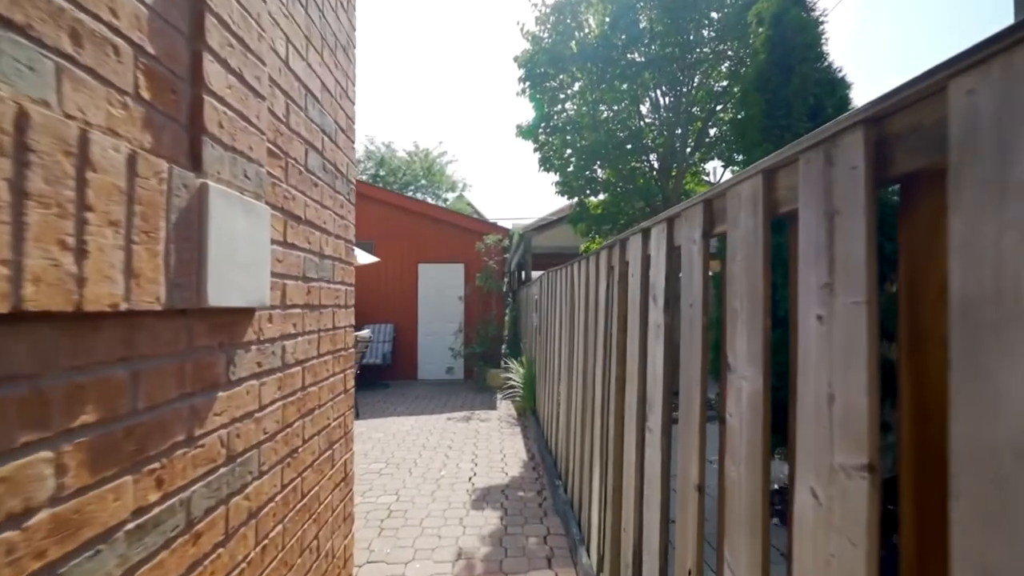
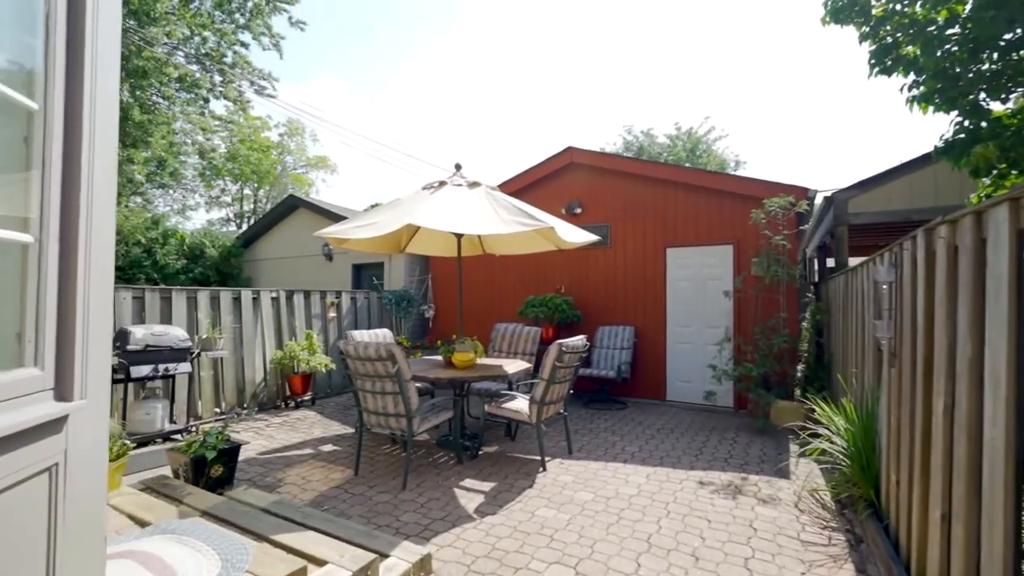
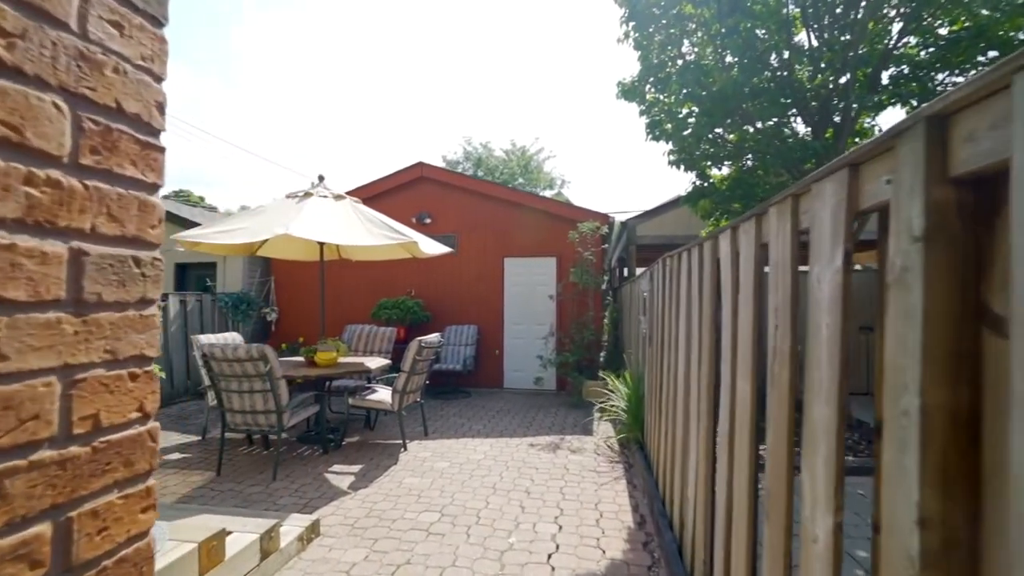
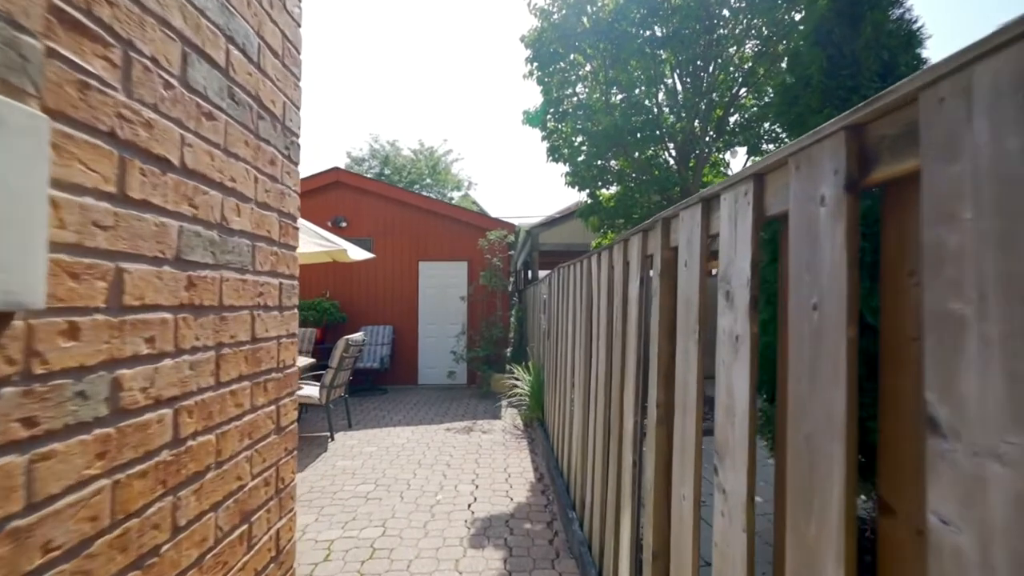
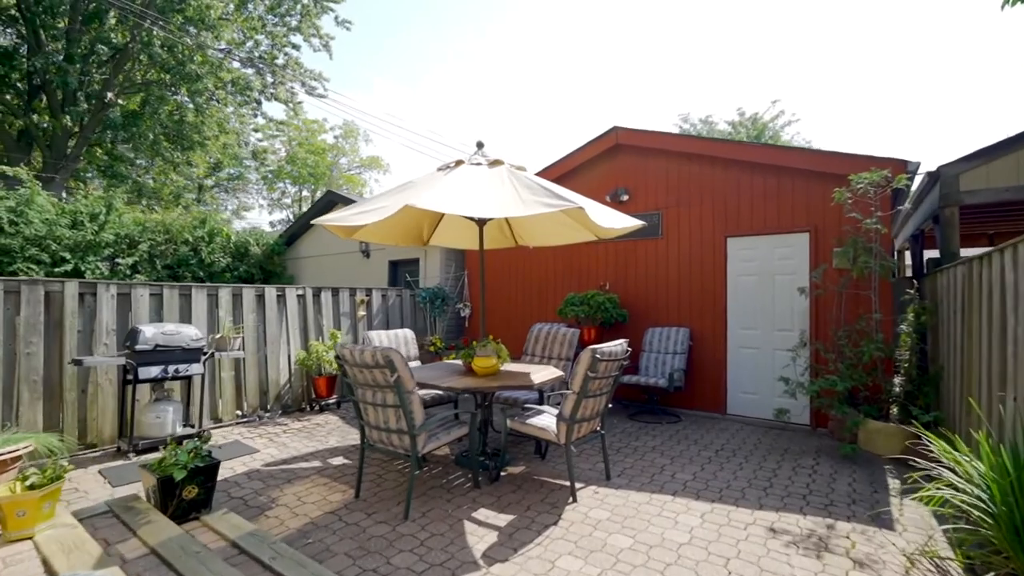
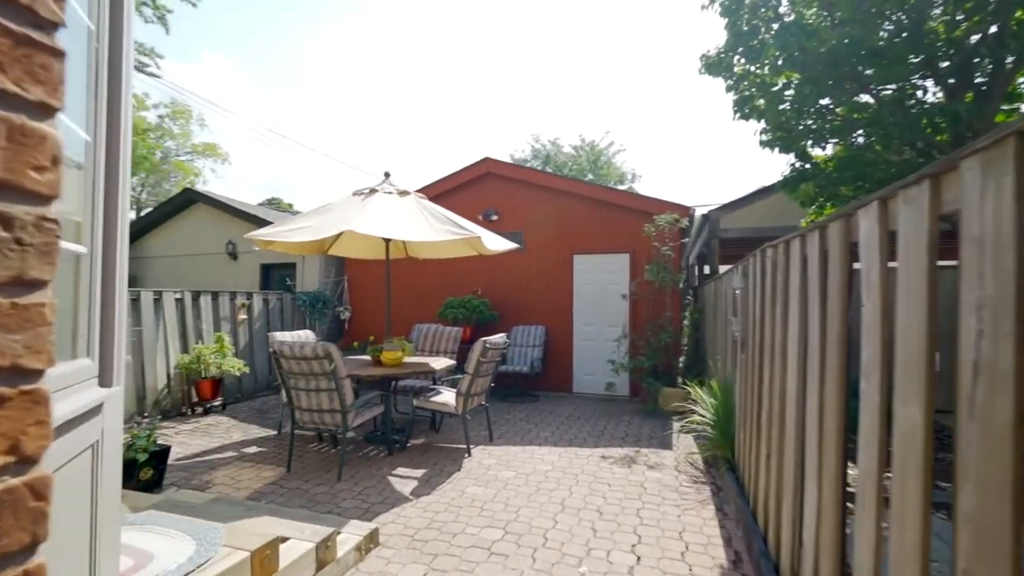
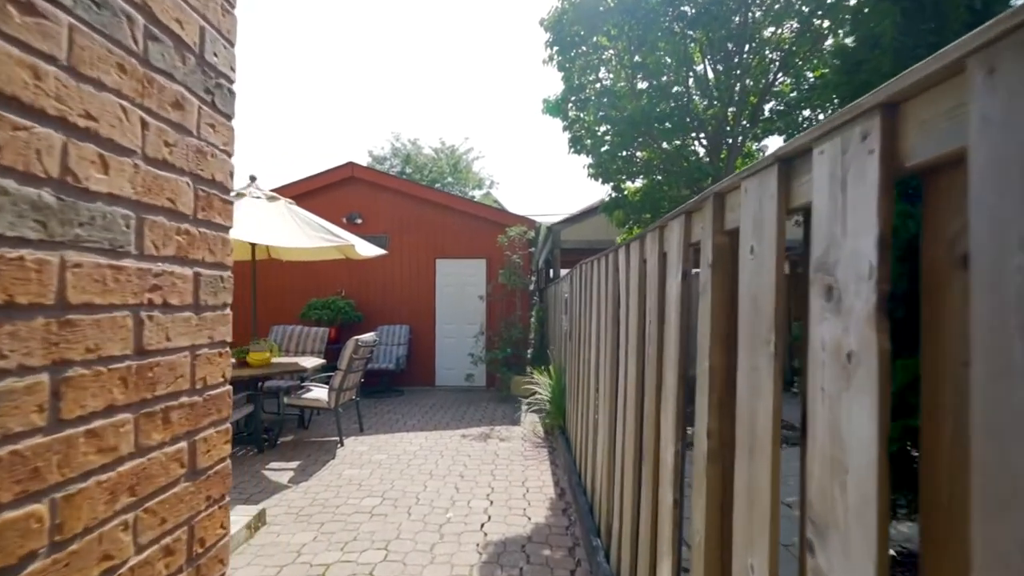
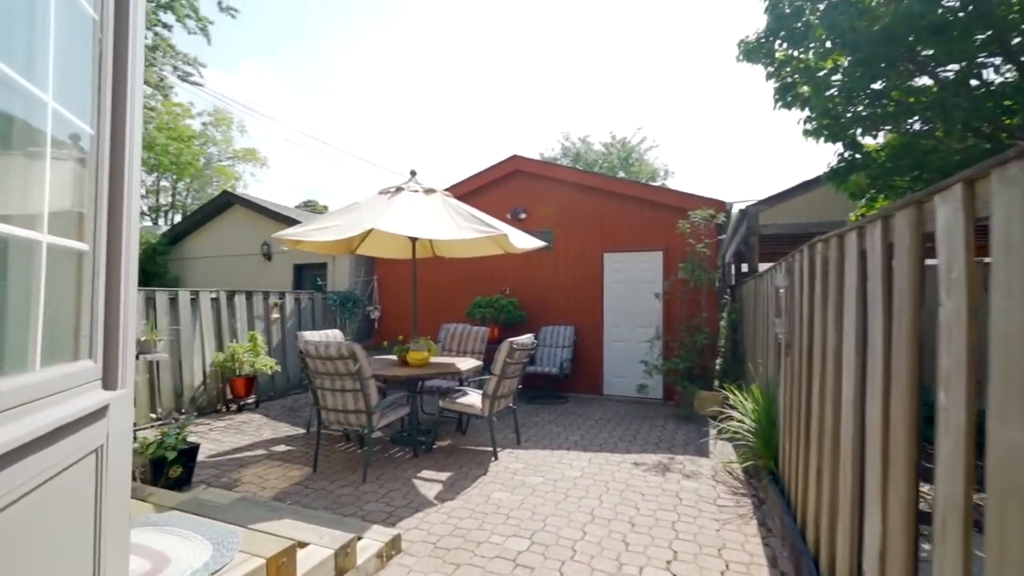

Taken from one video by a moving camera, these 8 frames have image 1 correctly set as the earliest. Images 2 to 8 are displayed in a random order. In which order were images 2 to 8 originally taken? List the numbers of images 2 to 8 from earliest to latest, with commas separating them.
4, 7, 3, 6, 8, 2, 5
